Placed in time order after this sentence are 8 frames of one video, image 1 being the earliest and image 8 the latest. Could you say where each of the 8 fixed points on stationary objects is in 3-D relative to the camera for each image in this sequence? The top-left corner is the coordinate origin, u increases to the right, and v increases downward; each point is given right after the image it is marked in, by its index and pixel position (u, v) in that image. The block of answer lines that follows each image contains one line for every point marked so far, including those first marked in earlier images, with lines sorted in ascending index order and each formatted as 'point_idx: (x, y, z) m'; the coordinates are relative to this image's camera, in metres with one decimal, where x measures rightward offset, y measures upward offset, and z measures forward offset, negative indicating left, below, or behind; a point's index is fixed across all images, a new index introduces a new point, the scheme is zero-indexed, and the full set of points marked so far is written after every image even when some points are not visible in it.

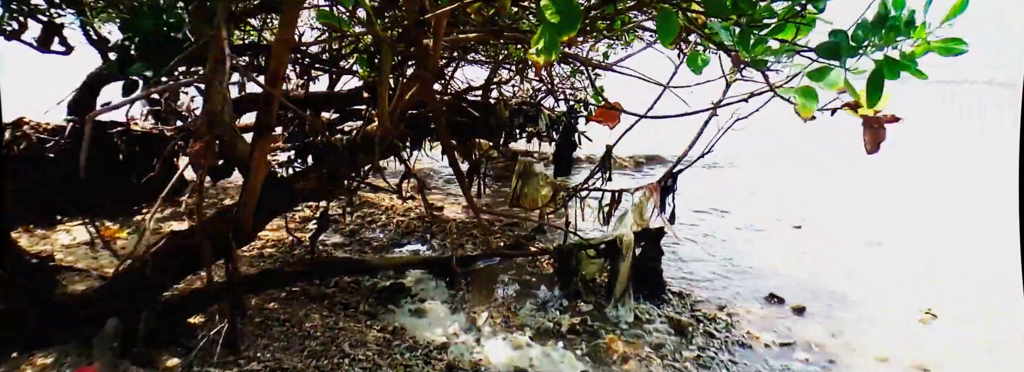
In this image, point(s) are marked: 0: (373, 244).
0: (-1.2, -0.5, +4.3) m
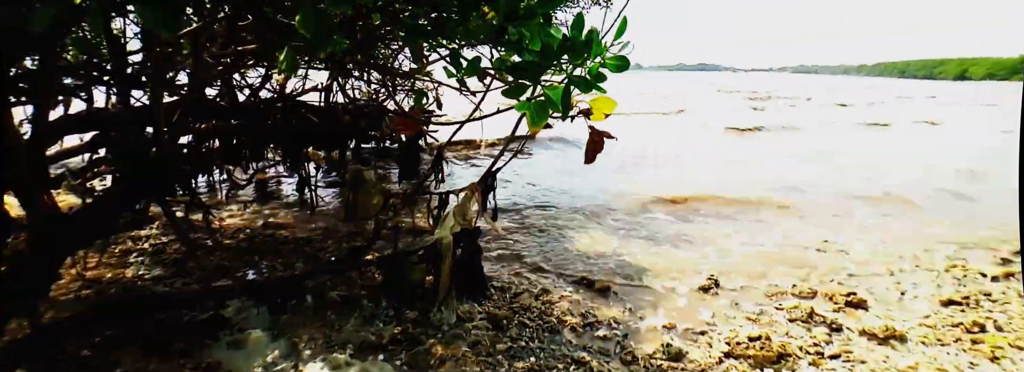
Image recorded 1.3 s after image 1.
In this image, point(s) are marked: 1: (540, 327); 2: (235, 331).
0: (-2.6, -0.7, +3.9) m
1: (+0.2, -0.9, +3.1) m
2: (-1.9, -1.0, +3.3) m
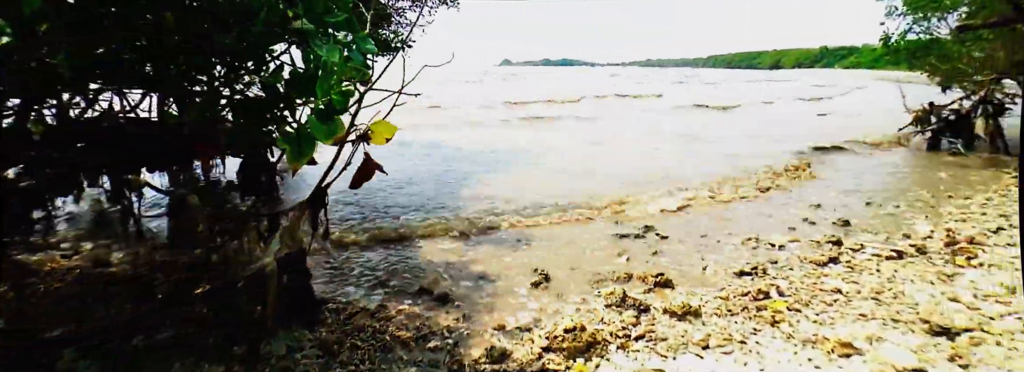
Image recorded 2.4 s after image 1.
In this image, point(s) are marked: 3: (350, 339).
0: (-3.7, -1.0, +3.4) m
1: (-0.9, -1.0, +3.0) m
2: (-2.9, -1.2, +2.8) m
3: (-1.0, -1.0, +3.1) m
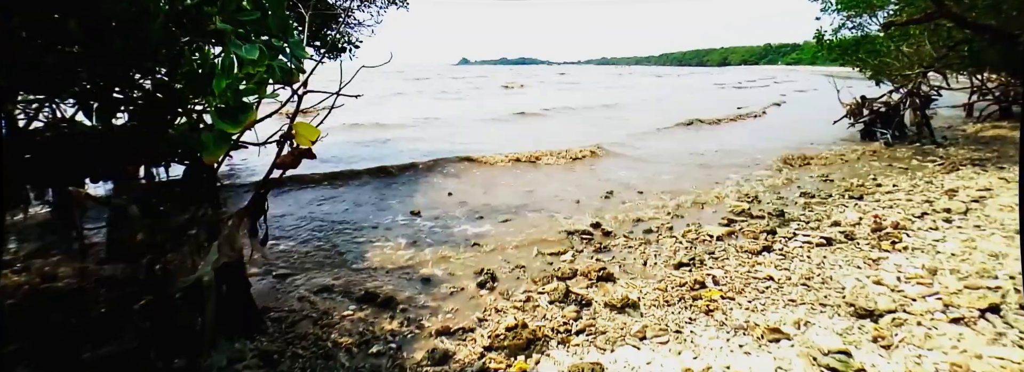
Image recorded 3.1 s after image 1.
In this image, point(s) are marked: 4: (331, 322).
0: (-4.0, -1.1, +3.2) m
1: (-1.2, -1.0, +2.9) m
2: (-3.2, -1.3, +2.6) m
3: (-1.3, -1.0, +3.0) m
4: (-1.2, -0.9, +3.3) m
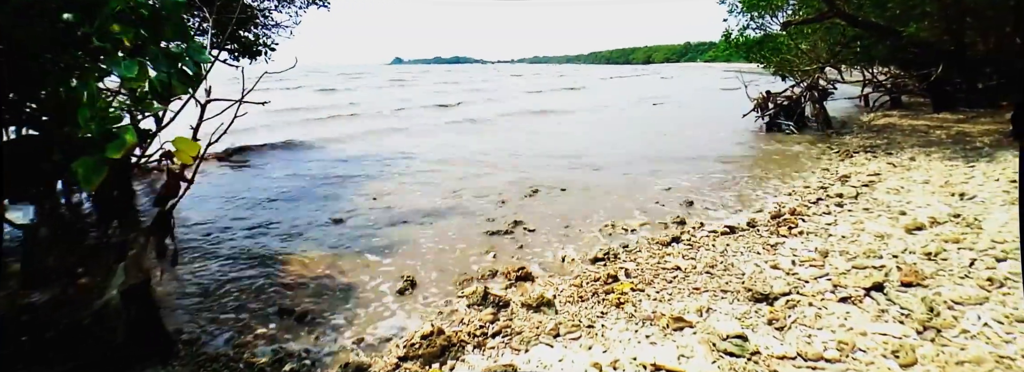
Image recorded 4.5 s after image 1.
0: (-4.5, -1.3, +2.7) m
1: (-1.6, -1.1, +2.7) m
2: (-3.6, -1.5, +2.3) m
3: (-1.8, -1.1, +2.8) m
4: (-1.7, -1.0, +3.1) m
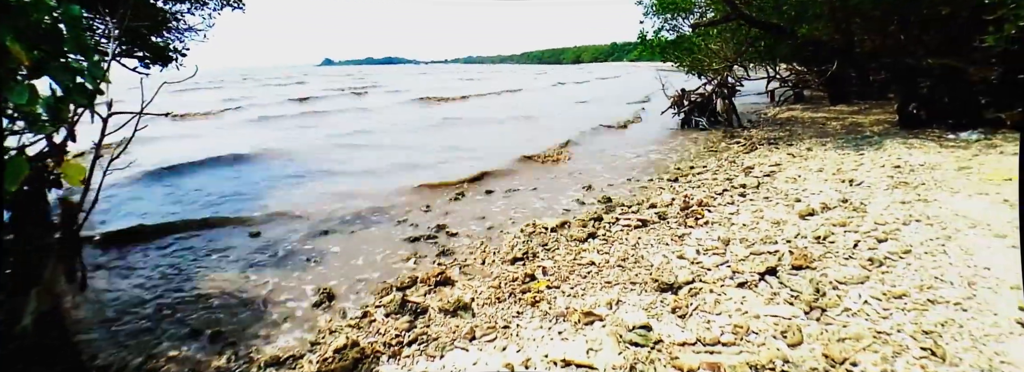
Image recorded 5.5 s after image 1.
0: (-4.9, -1.6, +2.2) m
1: (-2.1, -1.2, +2.5) m
2: (-4.0, -1.6, +1.9) m
3: (-2.2, -1.2, +2.6) m
4: (-2.2, -1.1, +2.9) m
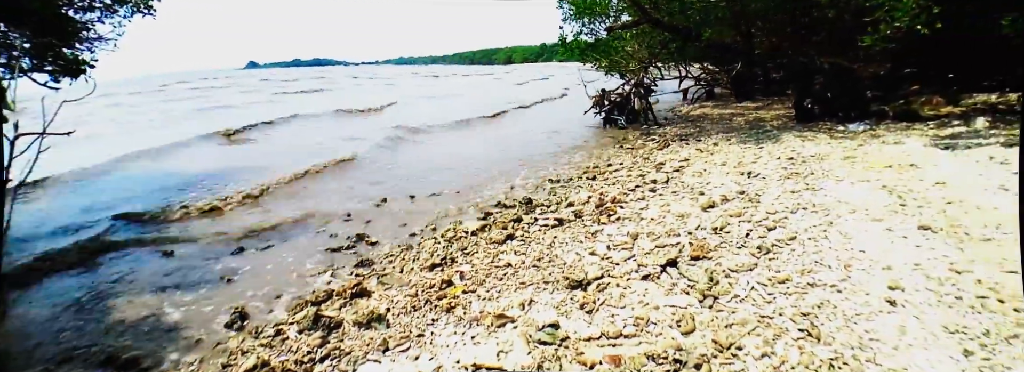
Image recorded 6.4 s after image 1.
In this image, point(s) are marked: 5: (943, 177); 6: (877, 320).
0: (-5.3, -1.8, +1.8) m
1: (-2.5, -1.3, +2.3) m
2: (-4.3, -1.9, +1.5) m
3: (-2.7, -1.3, +2.4) m
4: (-2.6, -1.2, +2.7) m
5: (+4.4, +0.1, +5.0) m
6: (+2.2, -0.8, +2.9) m
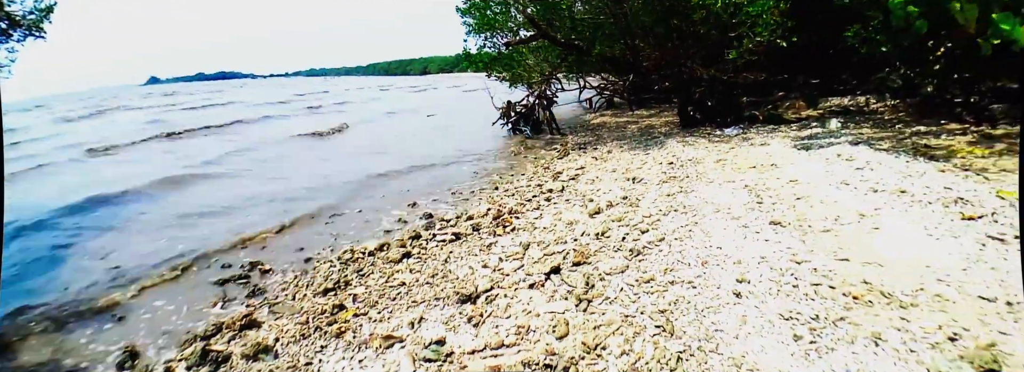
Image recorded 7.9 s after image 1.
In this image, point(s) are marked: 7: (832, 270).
0: (-5.6, -2.2, +1.2) m
1: (-3.0, -1.6, +2.1) m
2: (-4.7, -2.2, +1.0) m
3: (-3.2, -1.6, +2.1) m
4: (-3.2, -1.5, +2.4) m
5: (+3.4, +0.2, +5.6) m
6: (+1.5, -0.8, +3.2) m
7: (+2.4, -0.6, +3.6) m
